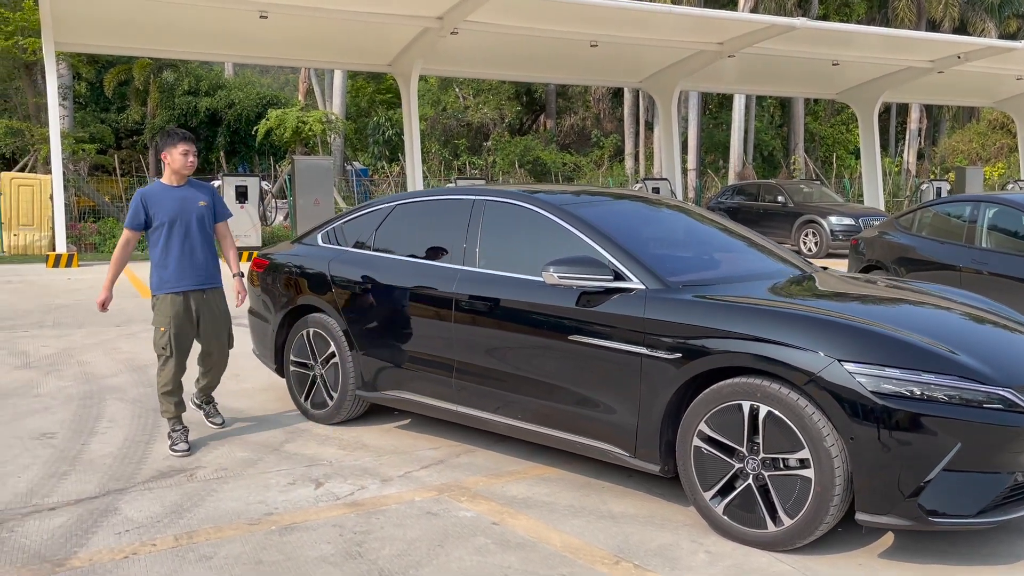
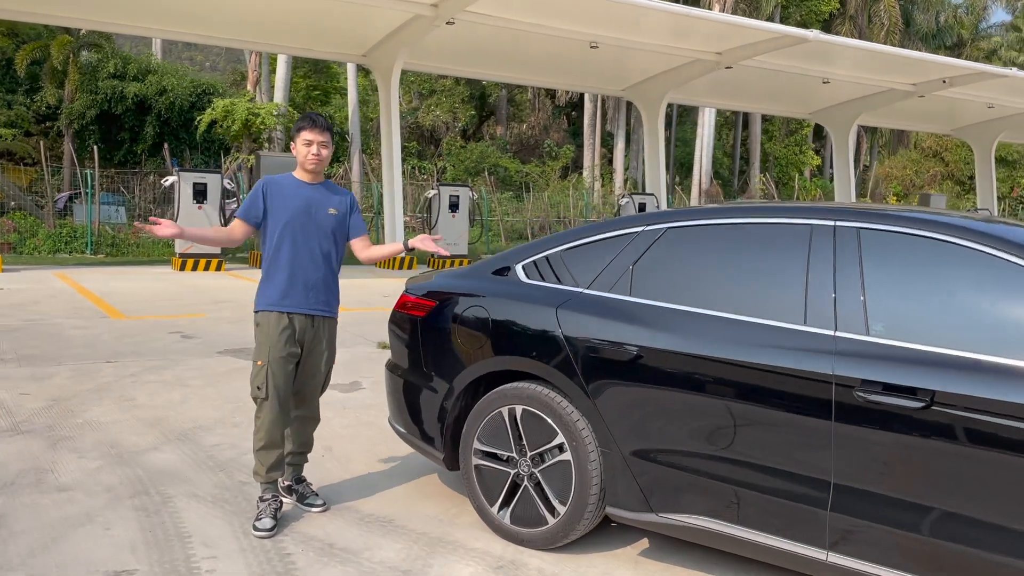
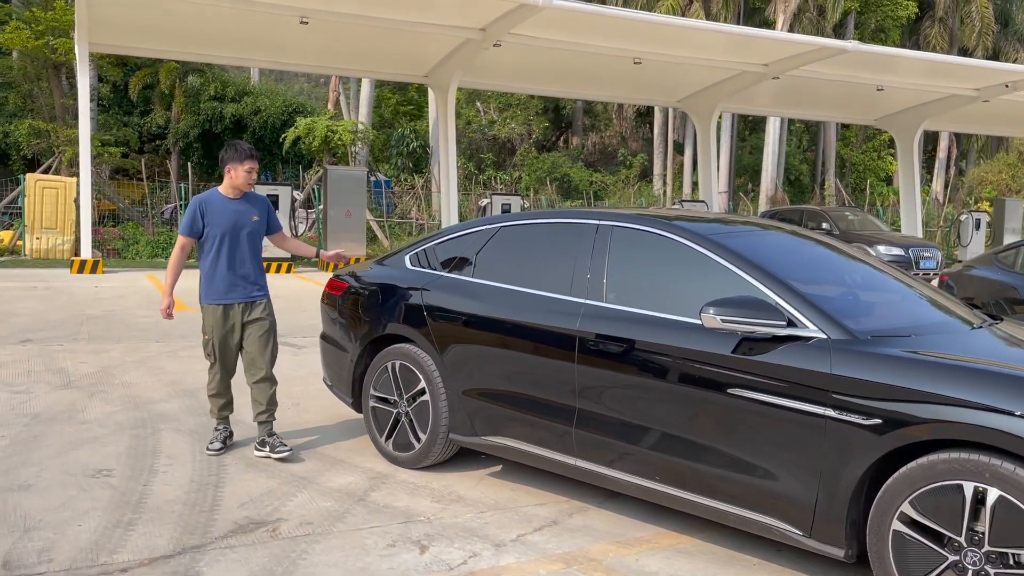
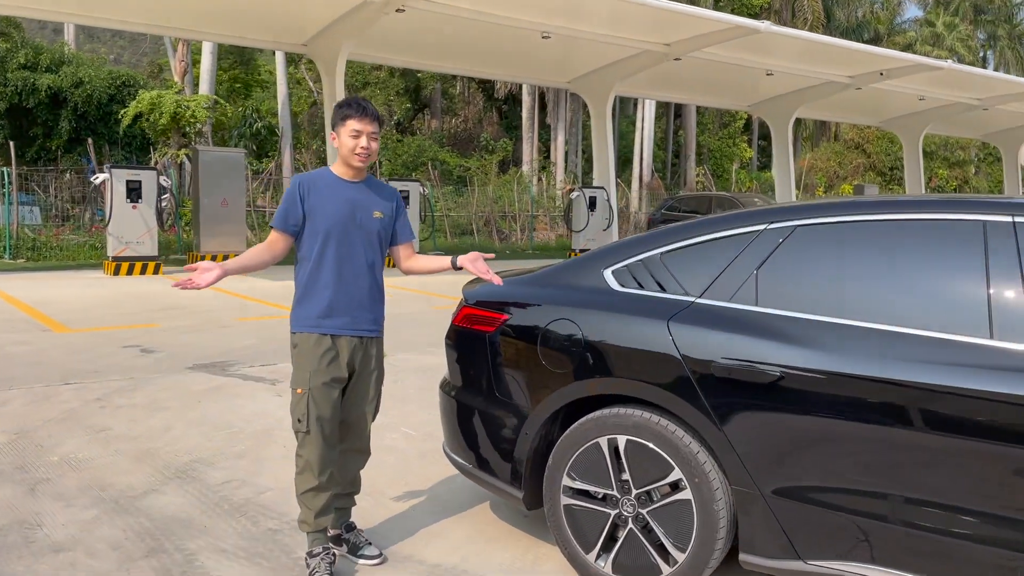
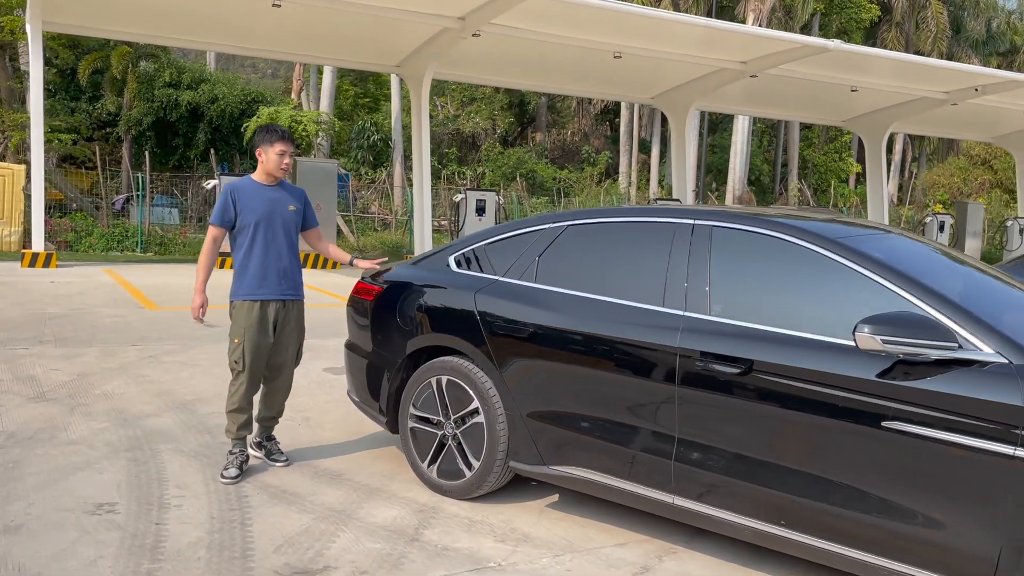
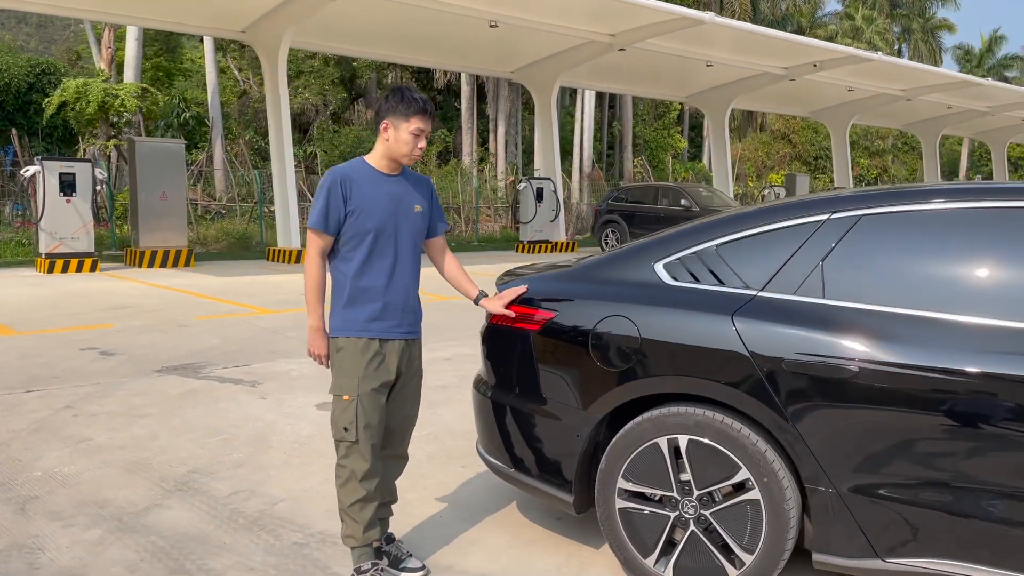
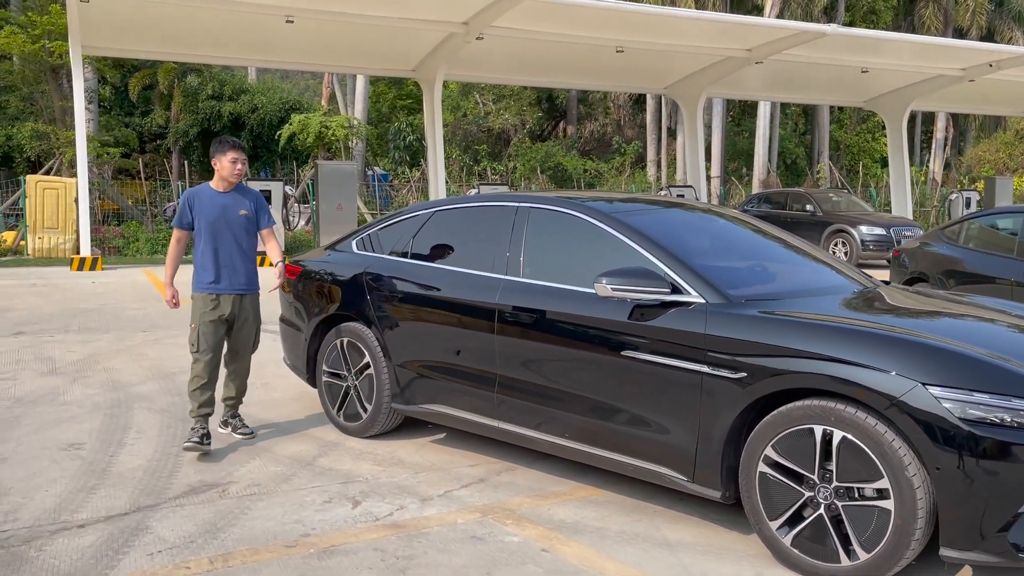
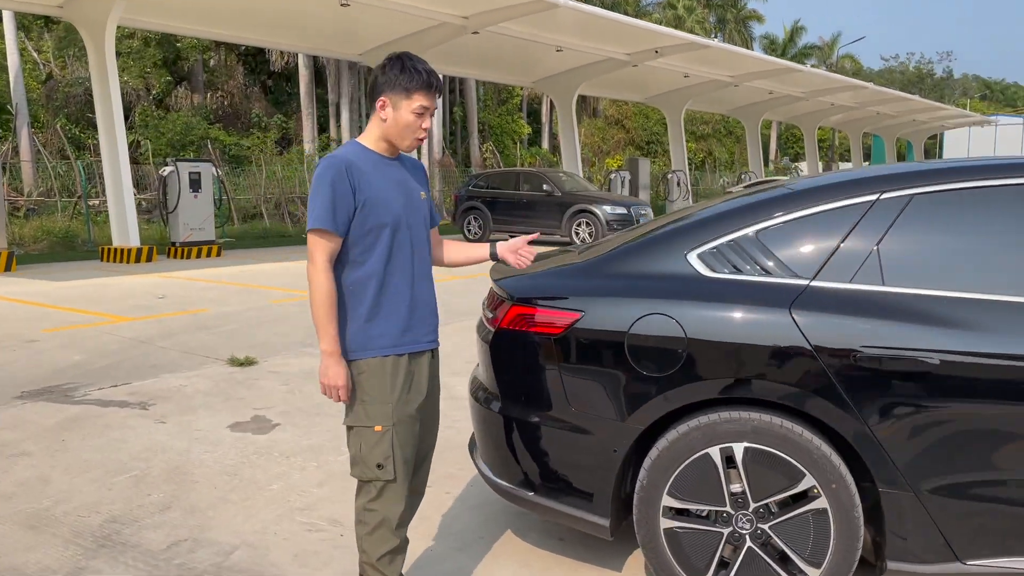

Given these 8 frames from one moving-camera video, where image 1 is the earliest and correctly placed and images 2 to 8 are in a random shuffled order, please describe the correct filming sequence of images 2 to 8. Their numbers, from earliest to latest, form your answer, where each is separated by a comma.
7, 3, 5, 2, 4, 6, 8
